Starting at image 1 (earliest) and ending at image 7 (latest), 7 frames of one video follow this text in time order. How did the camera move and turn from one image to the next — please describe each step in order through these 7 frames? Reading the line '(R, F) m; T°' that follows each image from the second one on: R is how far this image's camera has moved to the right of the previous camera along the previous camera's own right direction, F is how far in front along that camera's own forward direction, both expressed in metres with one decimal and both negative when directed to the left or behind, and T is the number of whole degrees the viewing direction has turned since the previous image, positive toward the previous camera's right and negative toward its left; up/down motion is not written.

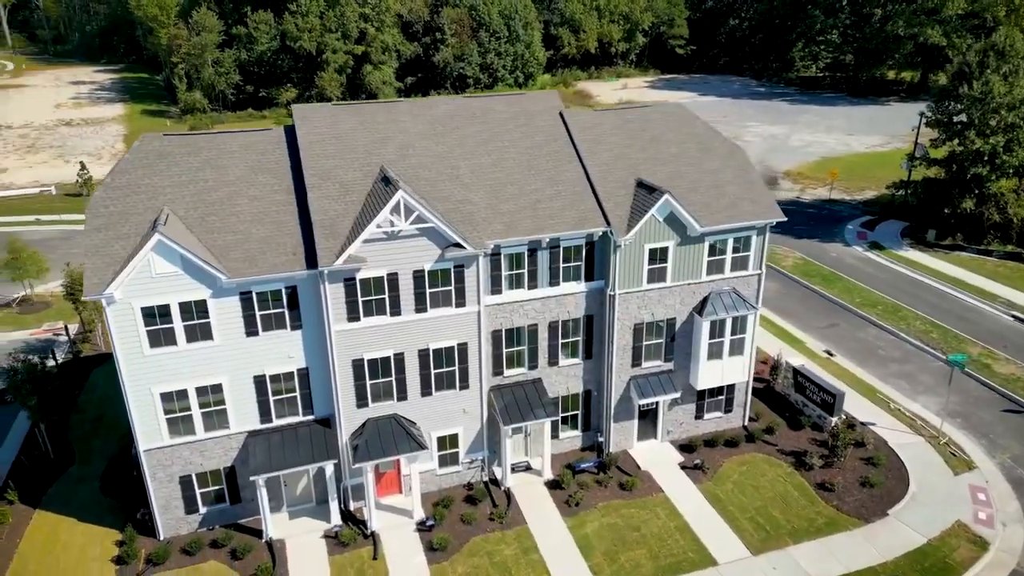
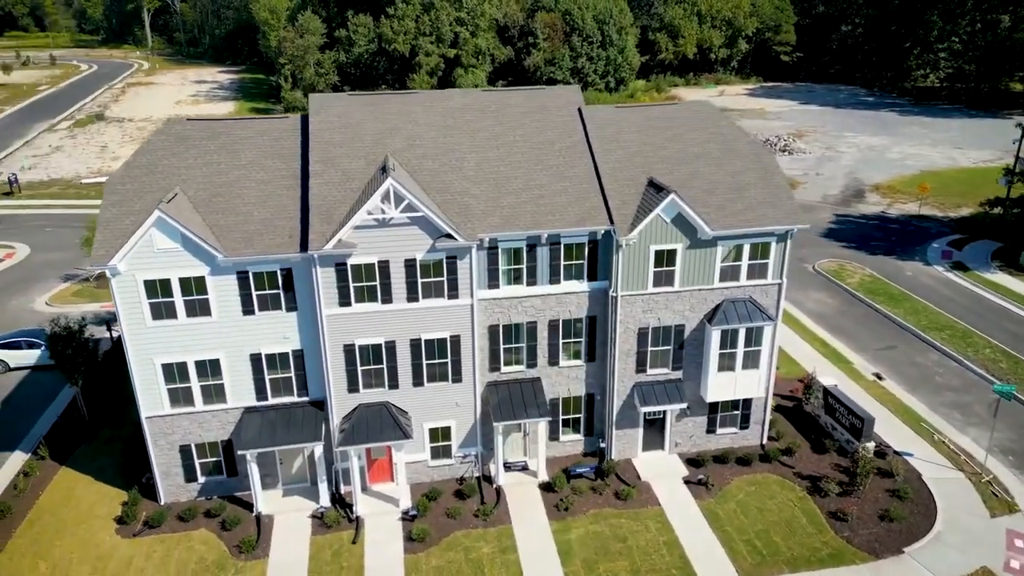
(+3.9, +0.7) m; -8°
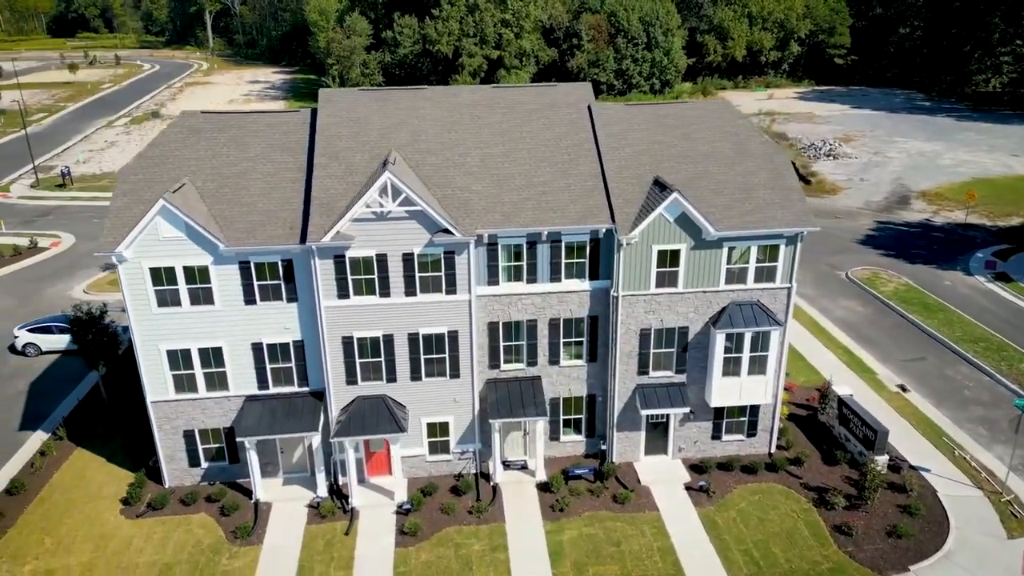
(+1.8, +0.2) m; -4°
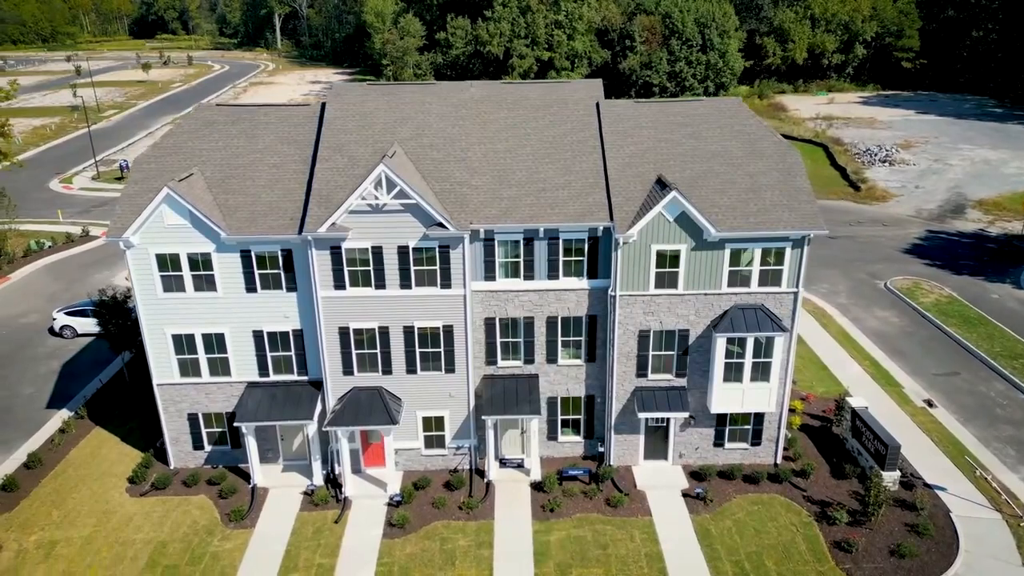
(+2.3, +0.3) m; -4°
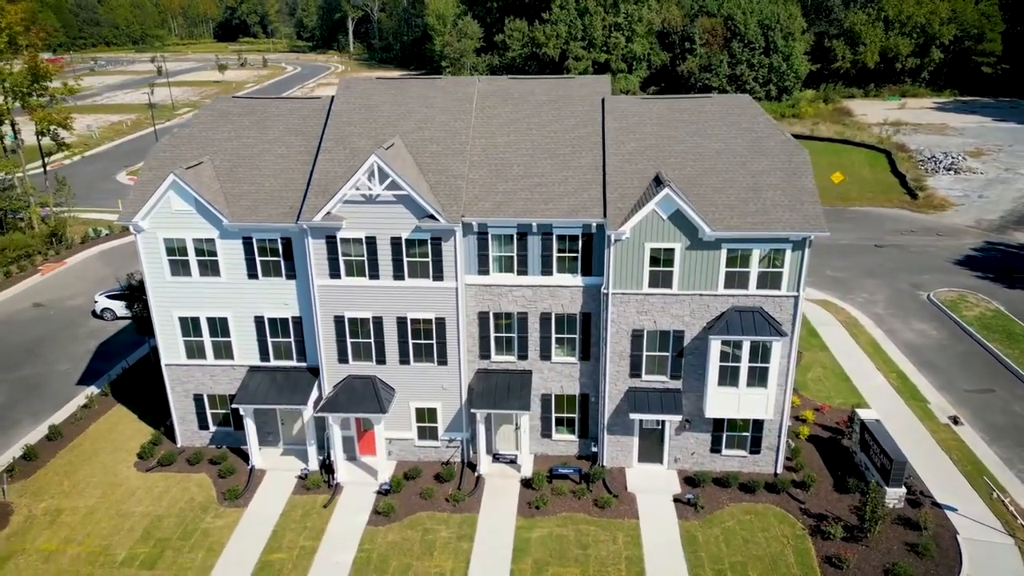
(+2.7, +0.2) m; -5°
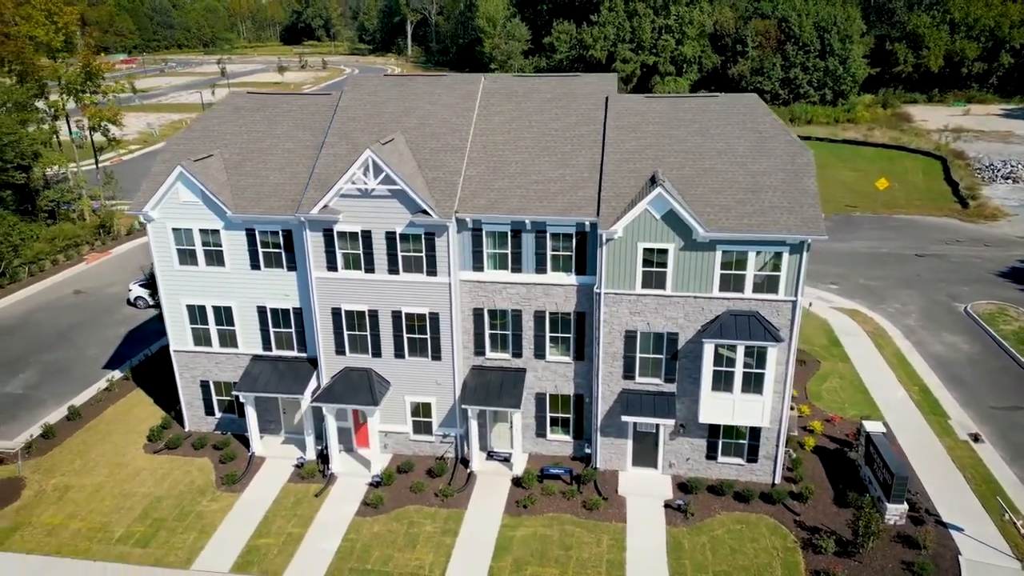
(+2.3, +0.1) m; -4°
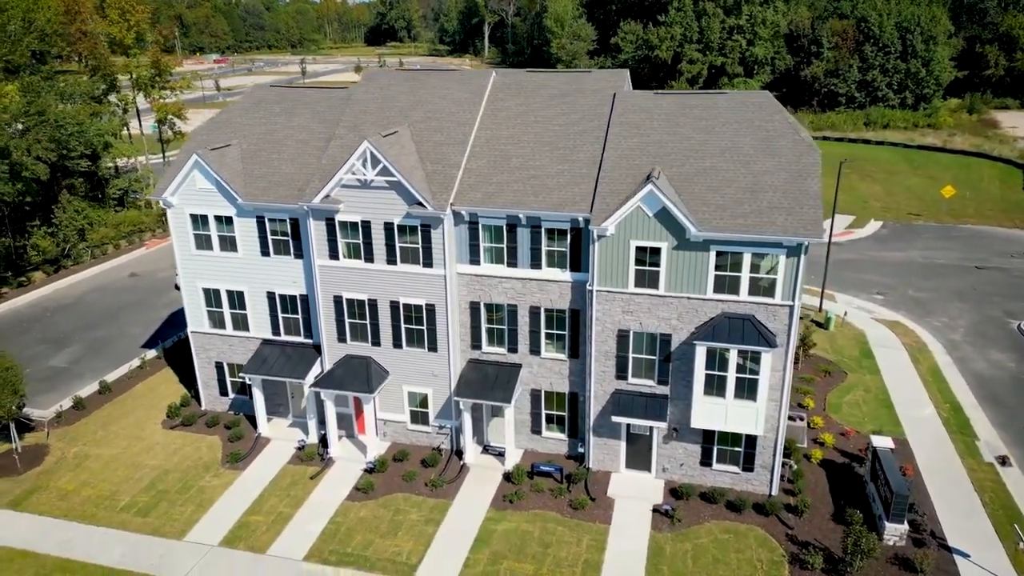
(+2.9, +0.2) m; -6°
